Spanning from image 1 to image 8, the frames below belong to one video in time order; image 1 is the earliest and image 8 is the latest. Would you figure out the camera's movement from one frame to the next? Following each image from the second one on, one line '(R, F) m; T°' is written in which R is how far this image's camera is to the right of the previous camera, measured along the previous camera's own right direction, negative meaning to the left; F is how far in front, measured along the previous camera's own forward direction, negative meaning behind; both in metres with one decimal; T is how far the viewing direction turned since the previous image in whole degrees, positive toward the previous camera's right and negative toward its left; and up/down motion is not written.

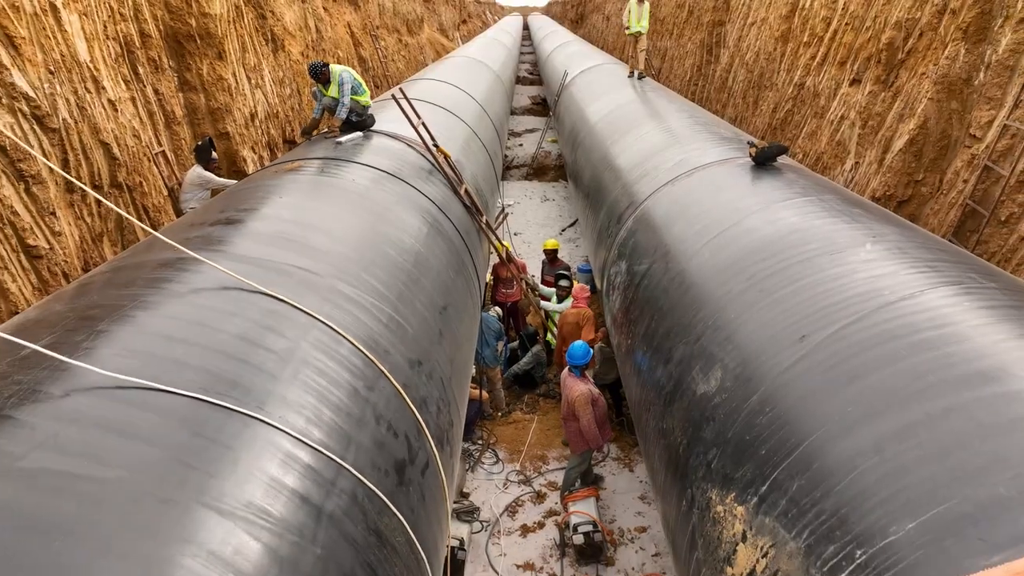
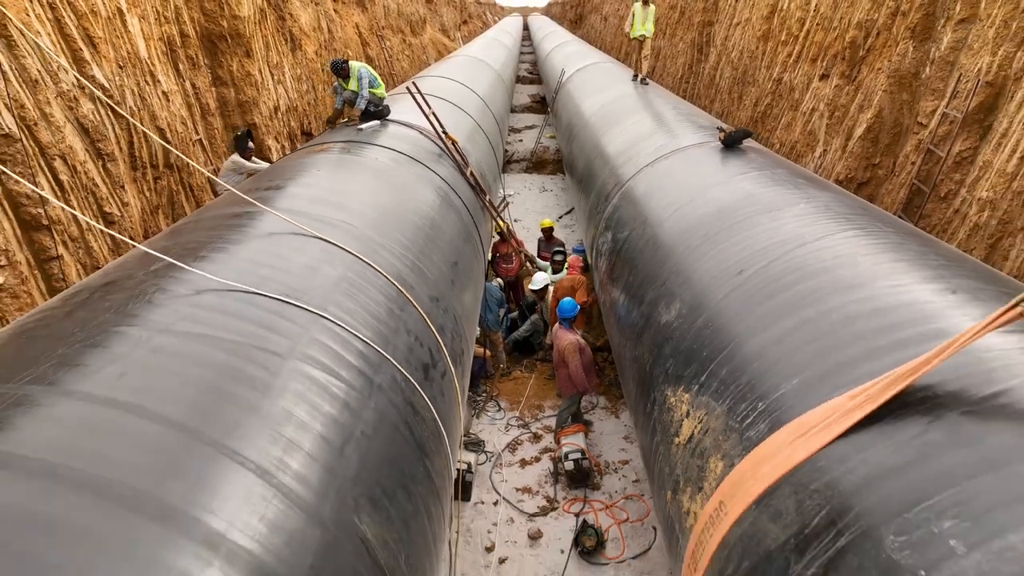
(0.0, -0.4) m; 0°
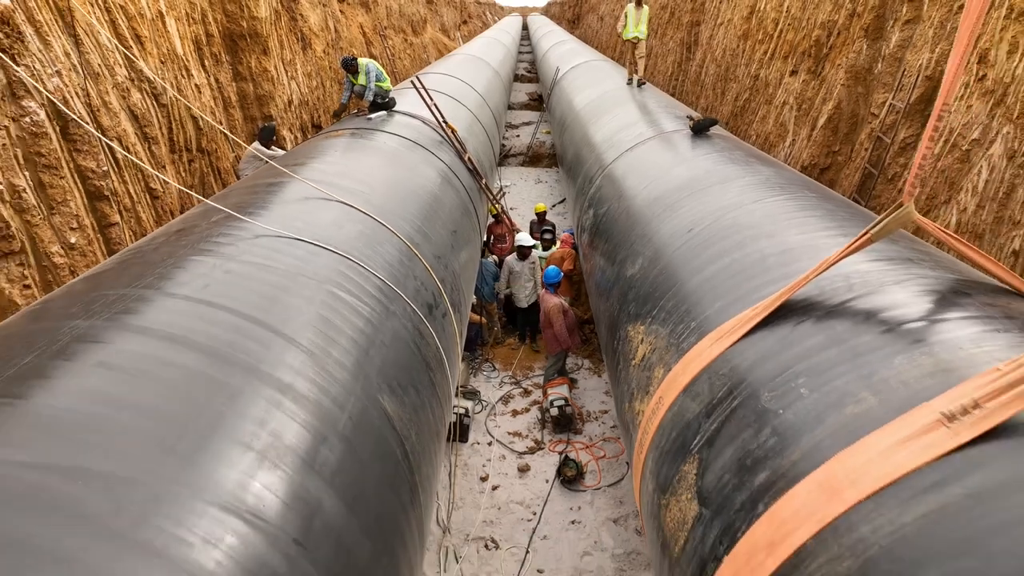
(0.0, -0.4) m; 0°
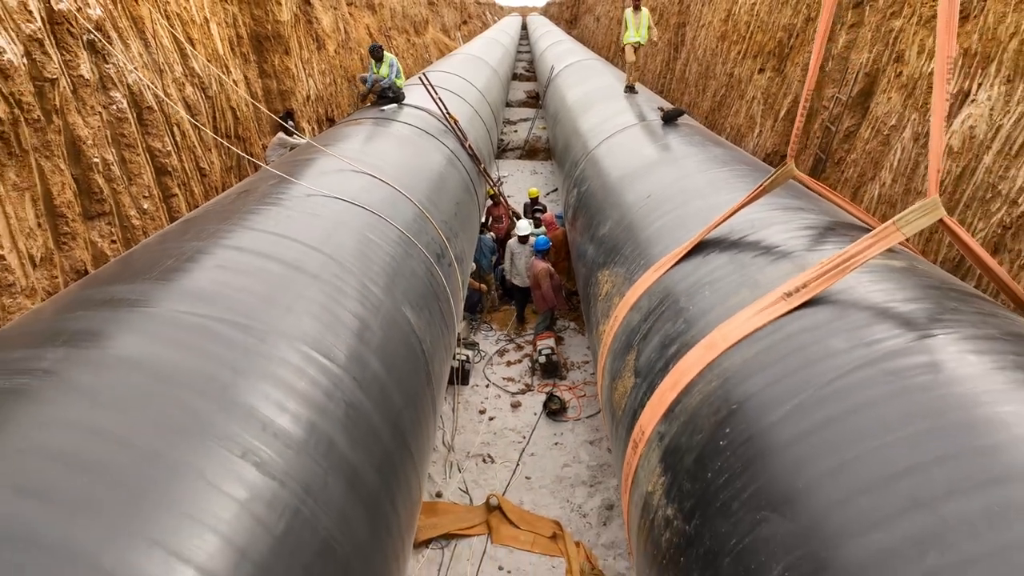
(0.0, -0.6) m; 0°
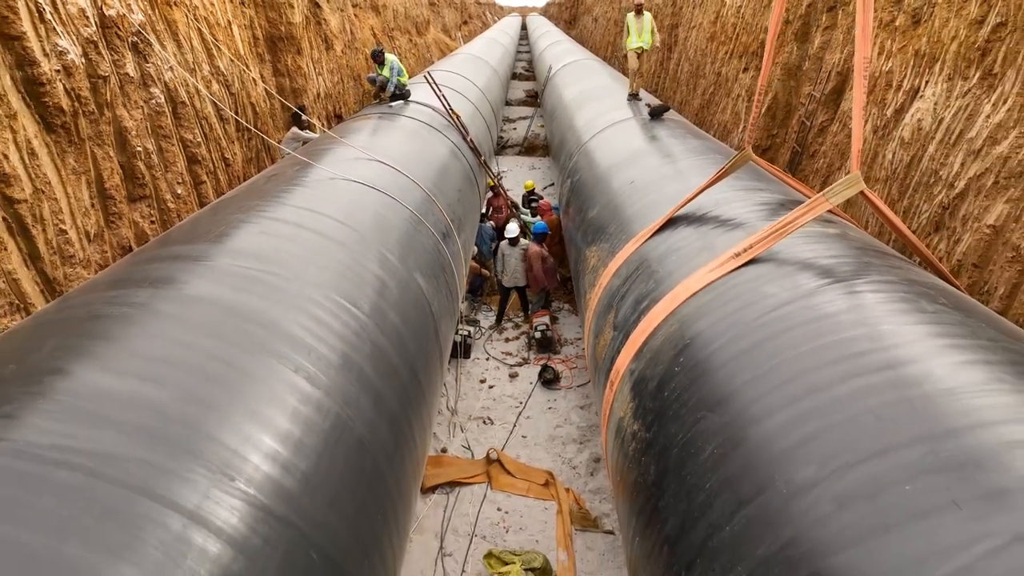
(0.0, -0.4) m; 0°
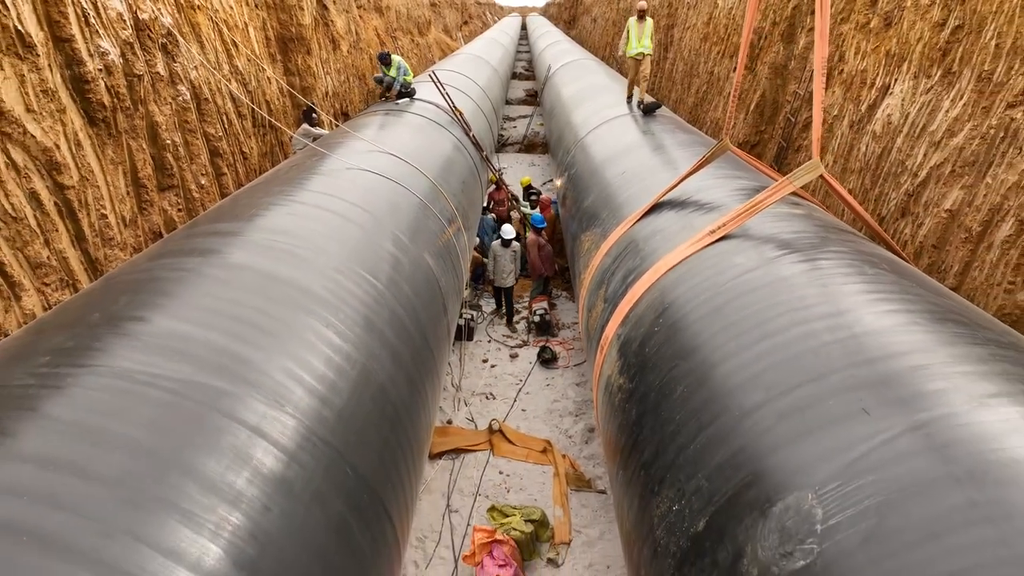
(0.0, -0.3) m; 0°
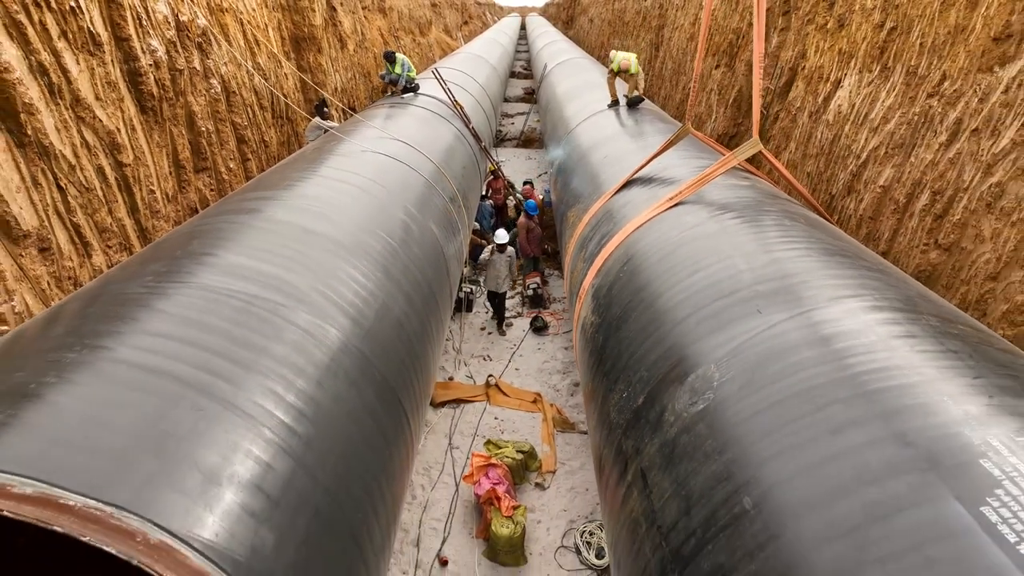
(0.0, -0.5) m; 0°
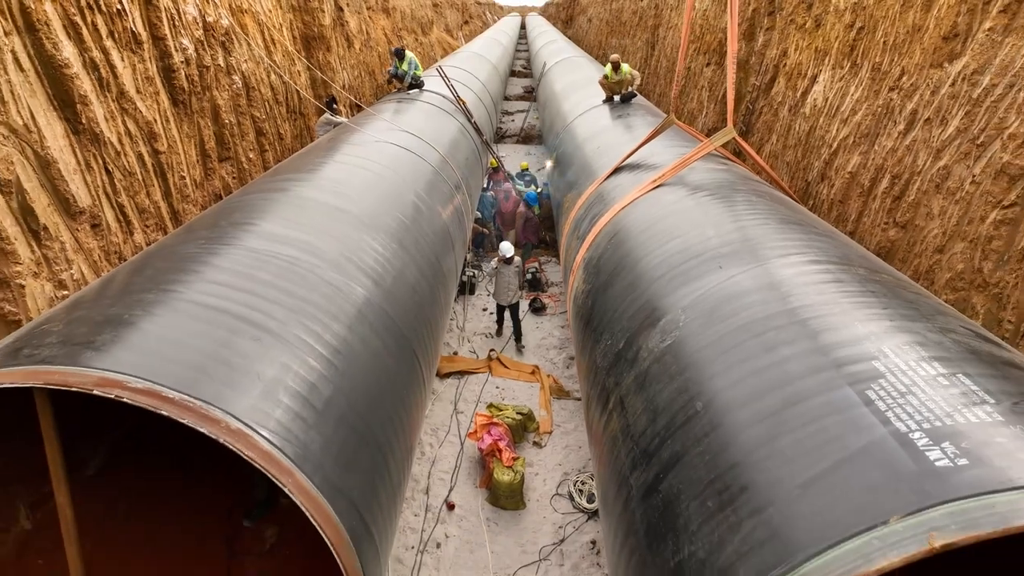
(0.0, -0.3) m; 0°
